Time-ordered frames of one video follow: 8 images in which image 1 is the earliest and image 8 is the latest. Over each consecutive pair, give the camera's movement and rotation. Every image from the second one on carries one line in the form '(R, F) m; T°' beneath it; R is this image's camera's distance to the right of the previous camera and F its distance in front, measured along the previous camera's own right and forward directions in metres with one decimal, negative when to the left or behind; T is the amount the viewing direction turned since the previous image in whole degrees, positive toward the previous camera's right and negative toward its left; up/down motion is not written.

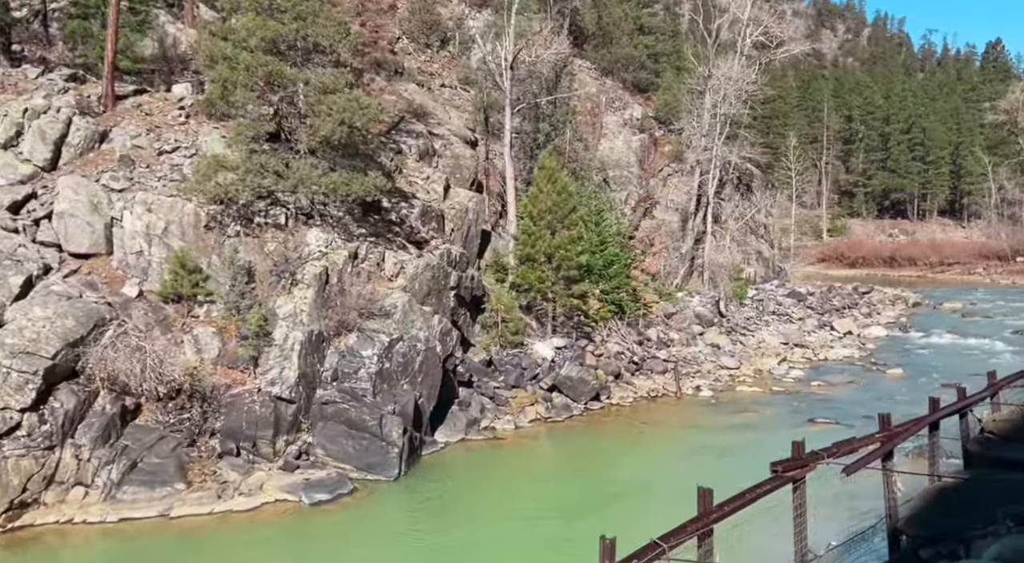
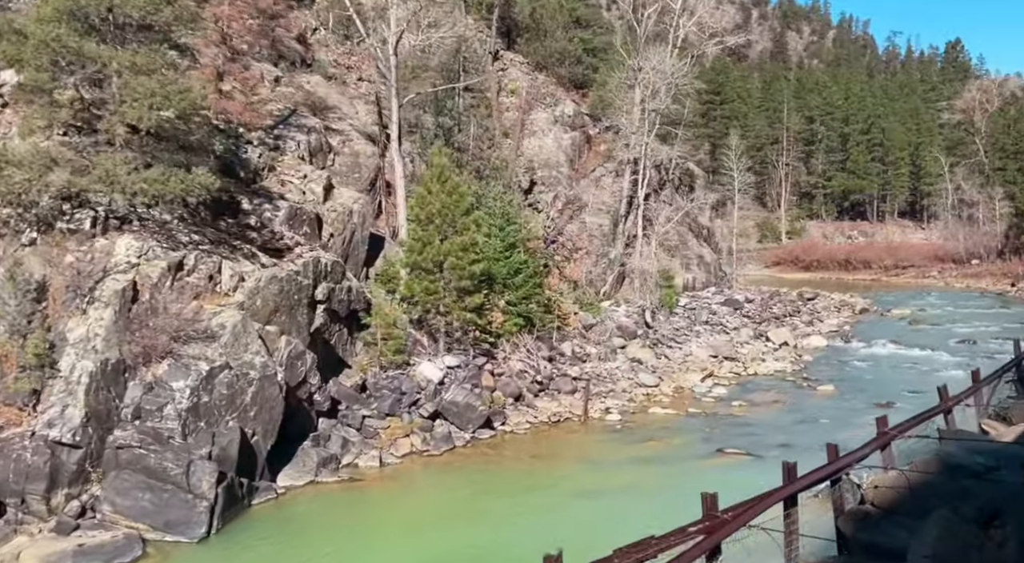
(+1.9, +2.3) m; +2°
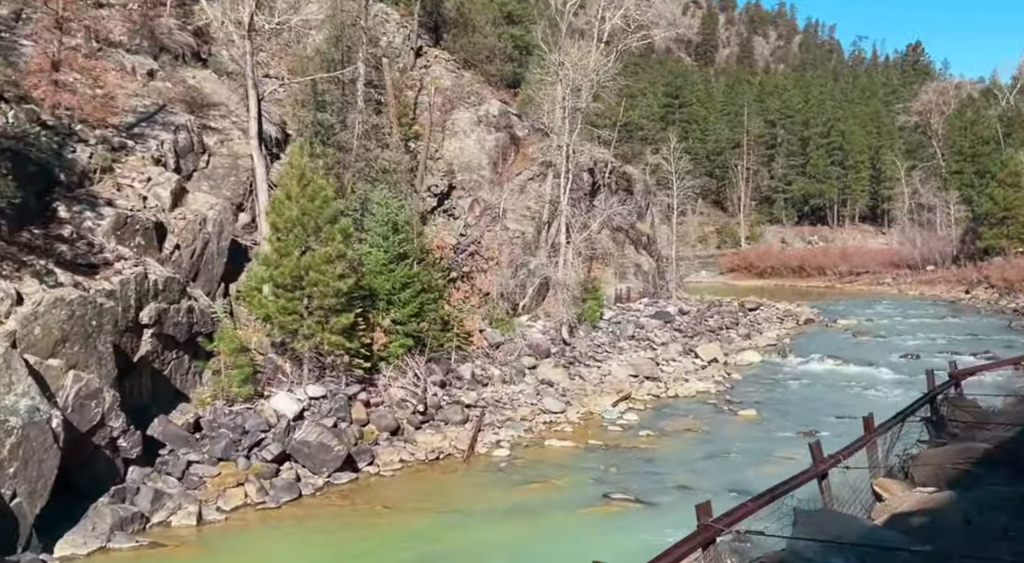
(+2.0, +2.4) m; +2°
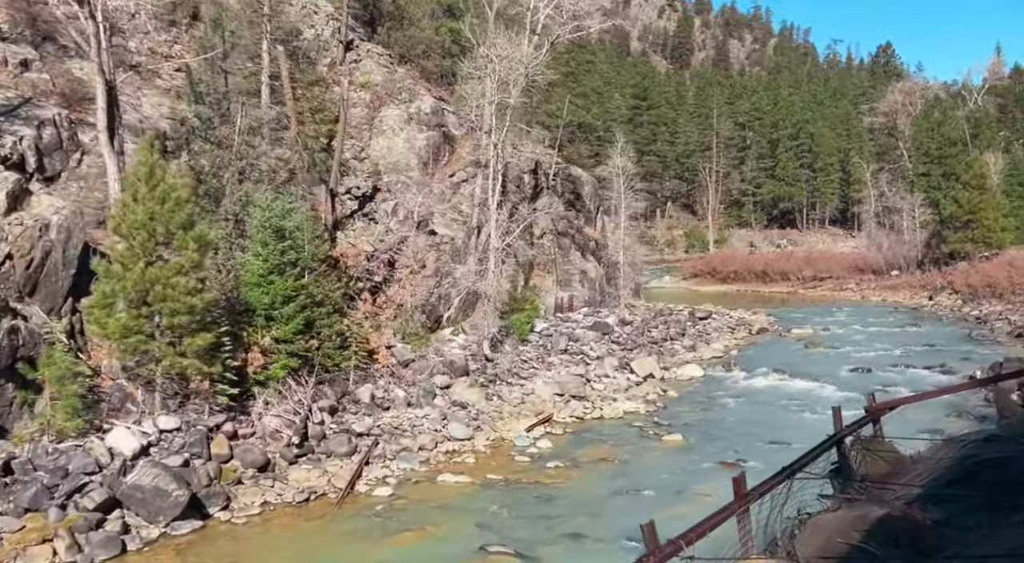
(+1.7, +2.1) m; +1°
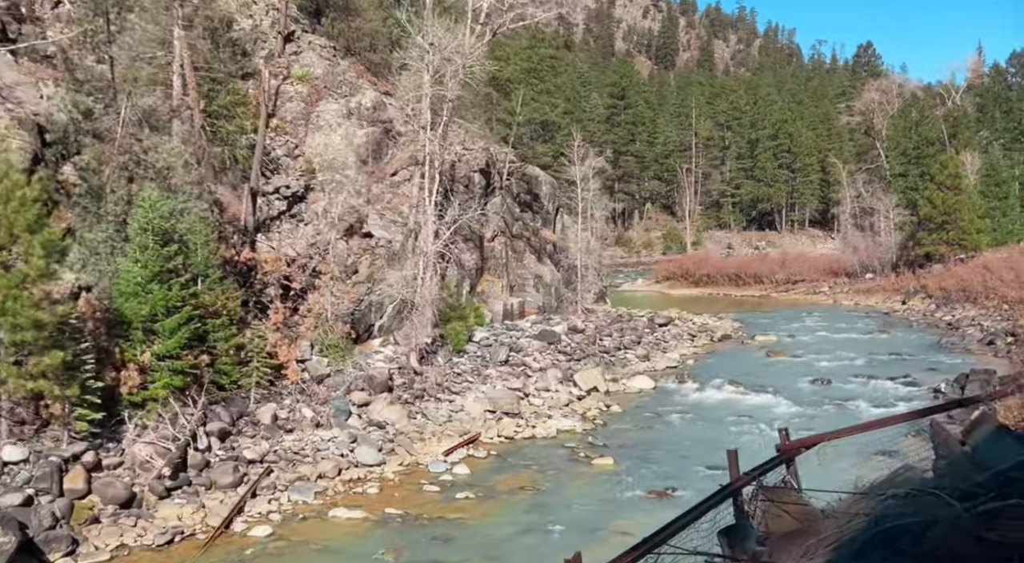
(+1.4, +1.7) m; +1°
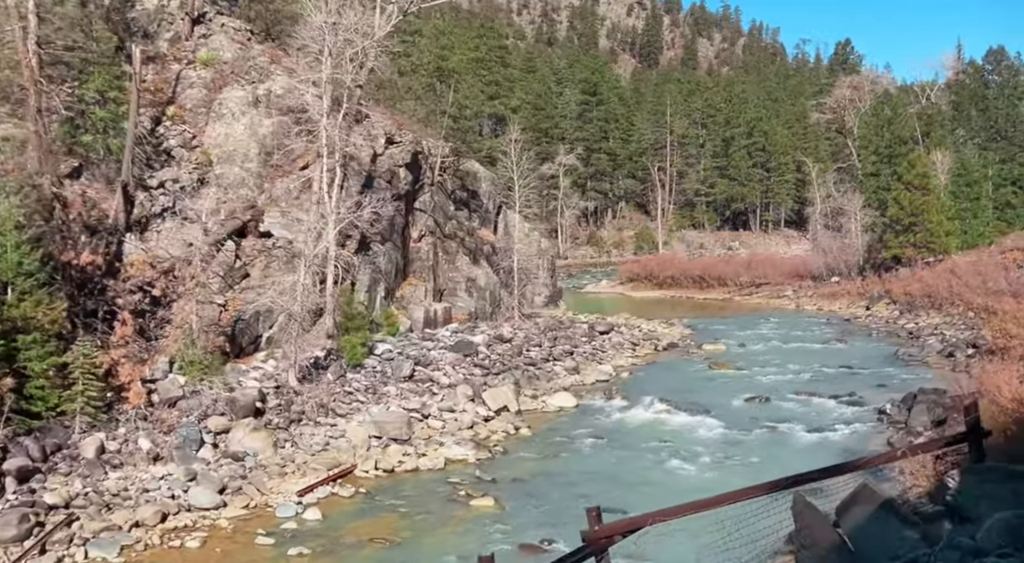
(+2.0, +2.4) m; +1°
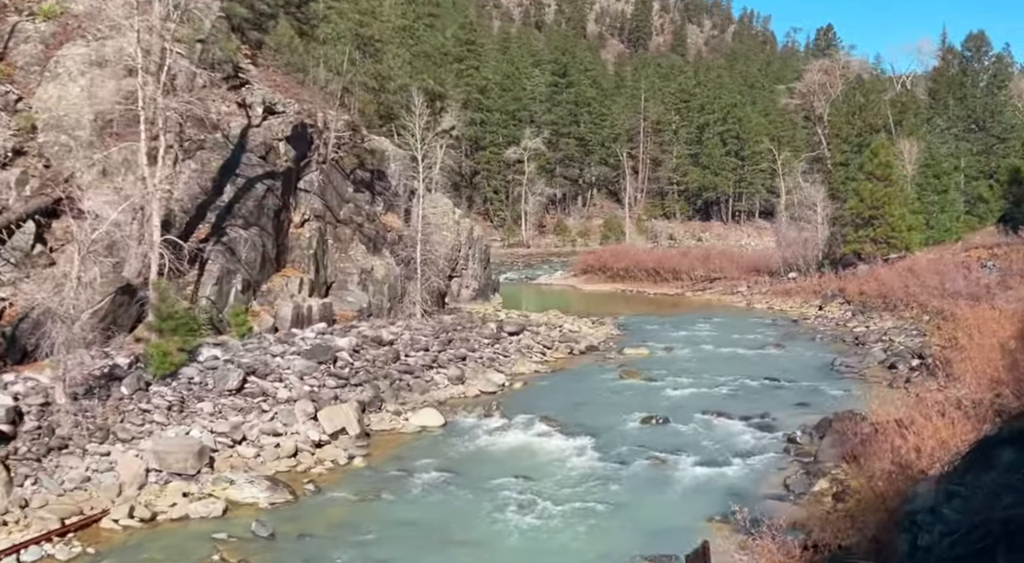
(+2.8, +3.5) m; +1°
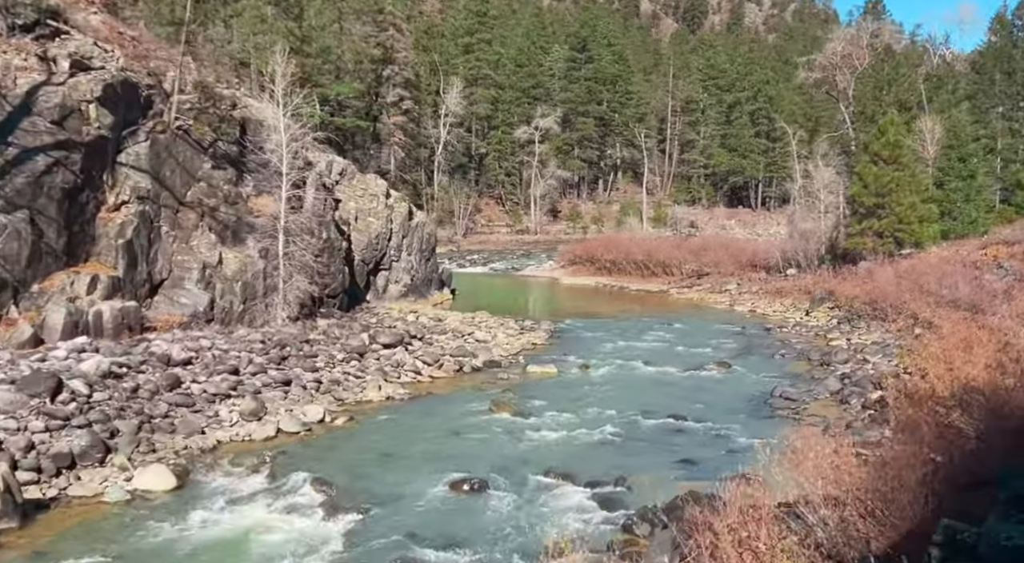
(+4.5, +5.6) m; -3°
